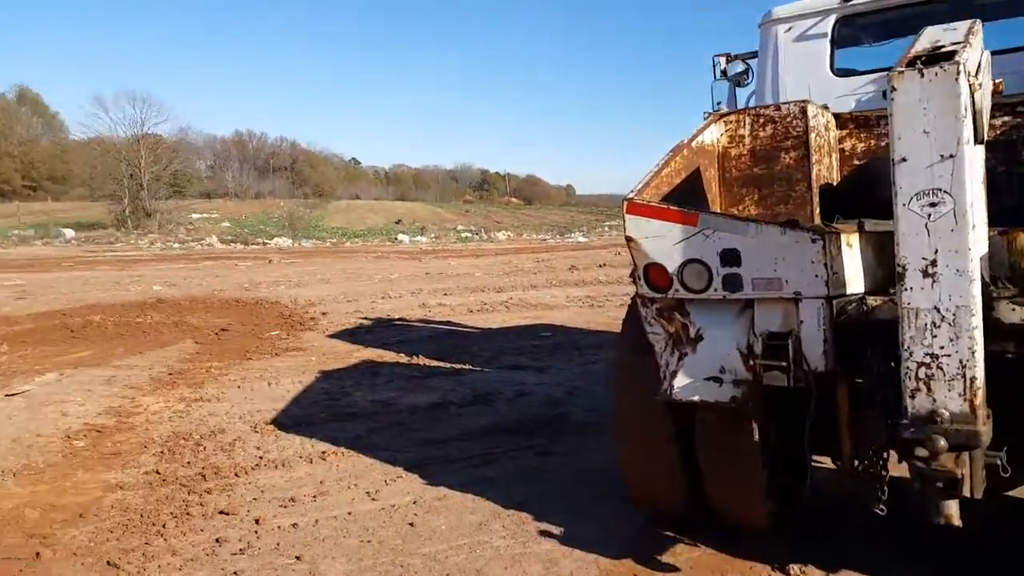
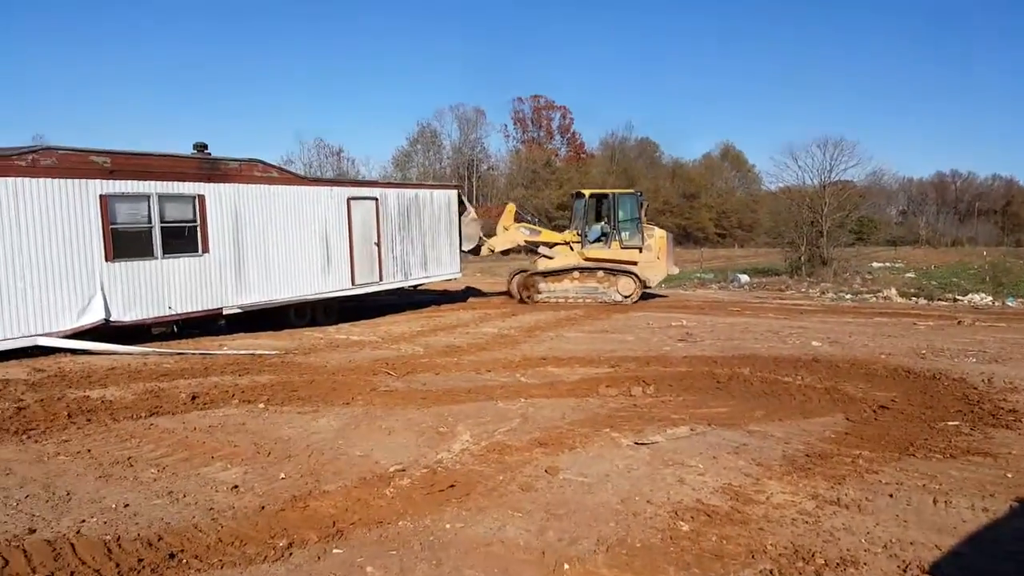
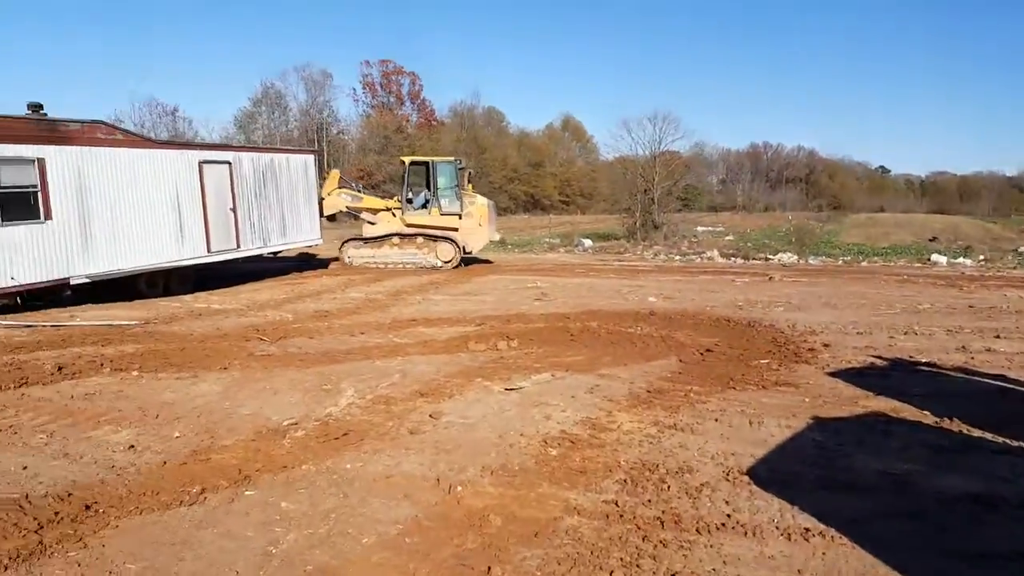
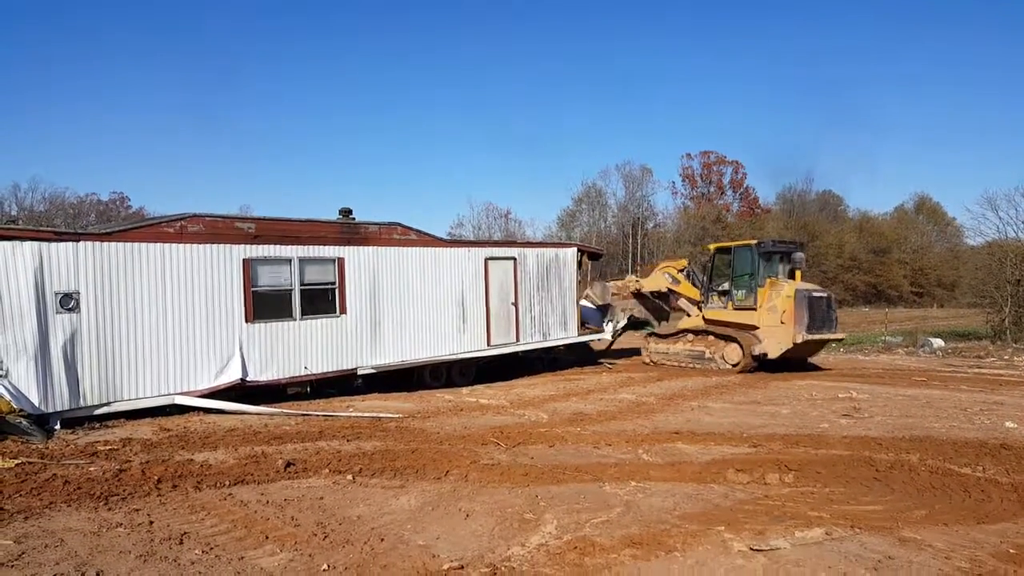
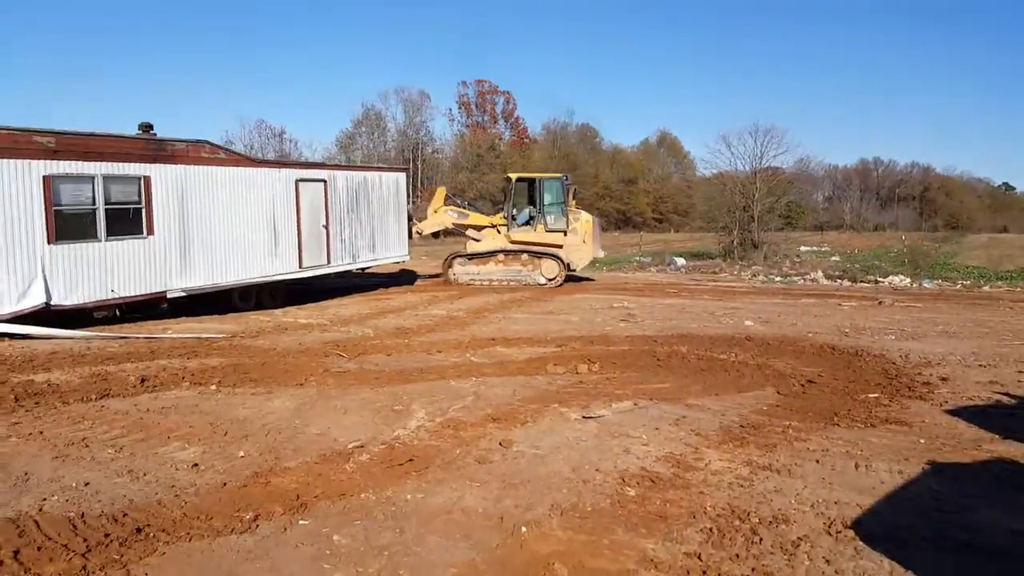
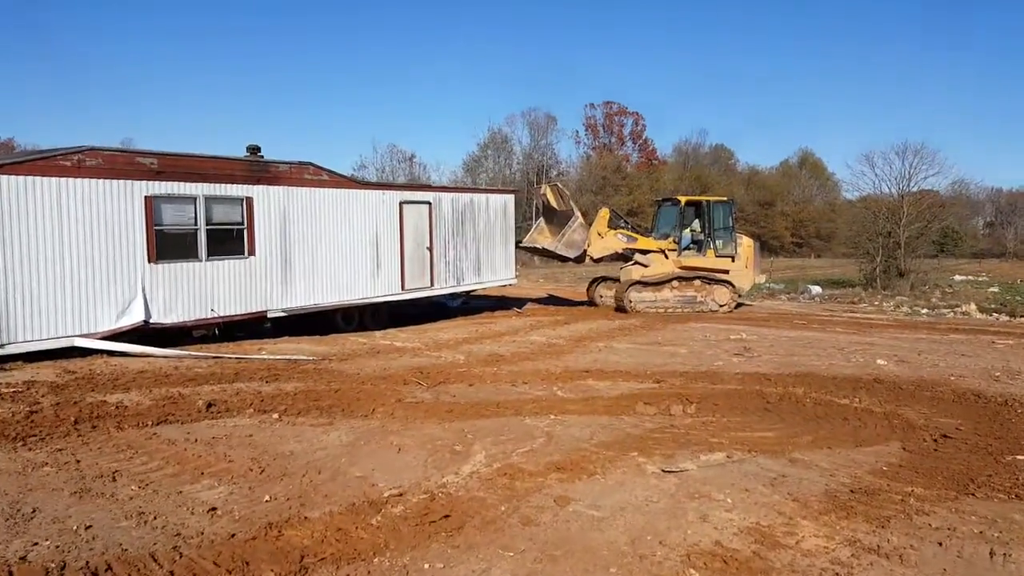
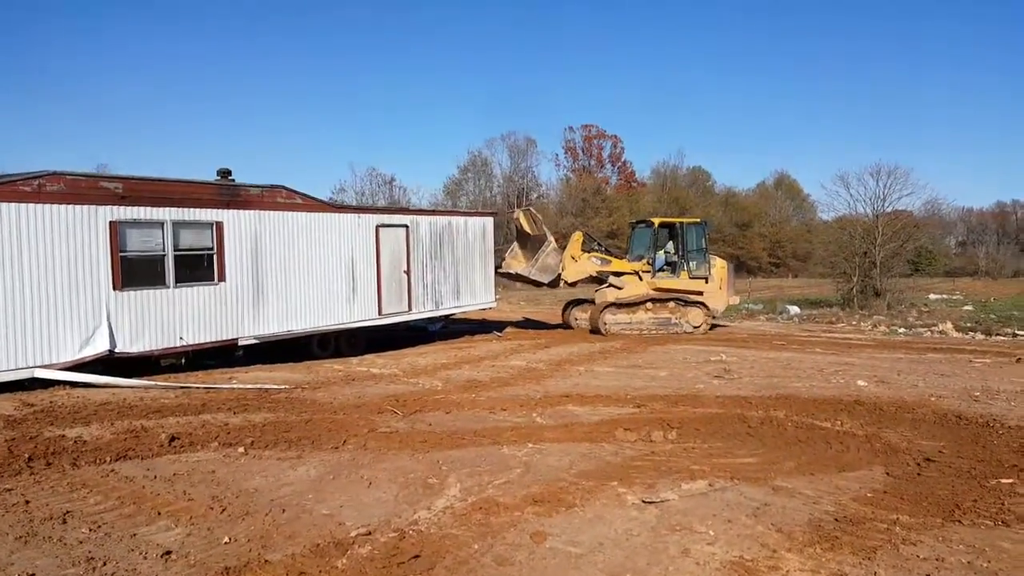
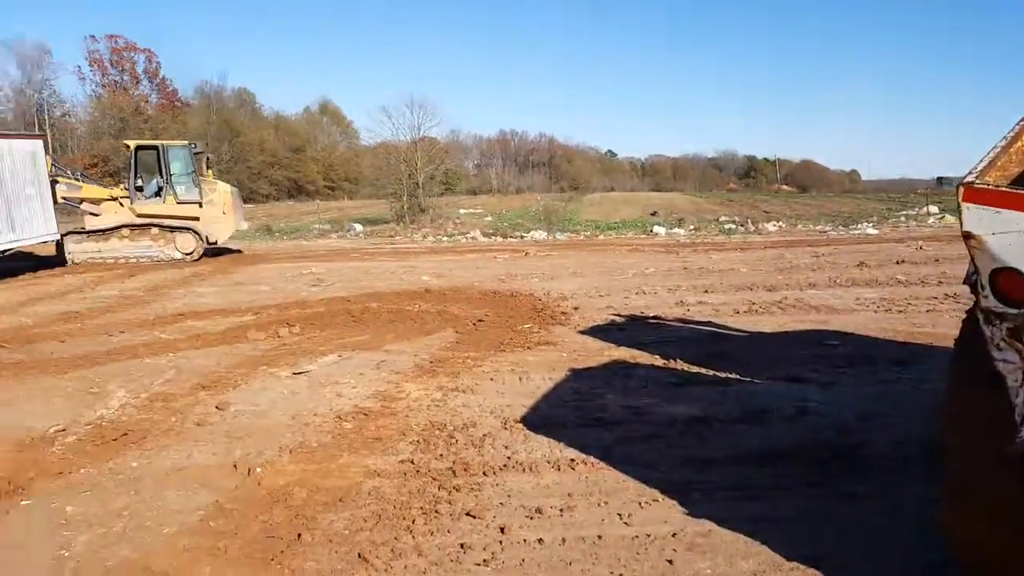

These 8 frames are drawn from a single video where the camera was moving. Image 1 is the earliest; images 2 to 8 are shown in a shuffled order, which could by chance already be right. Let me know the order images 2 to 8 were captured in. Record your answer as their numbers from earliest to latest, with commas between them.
8, 3, 5, 2, 6, 7, 4
